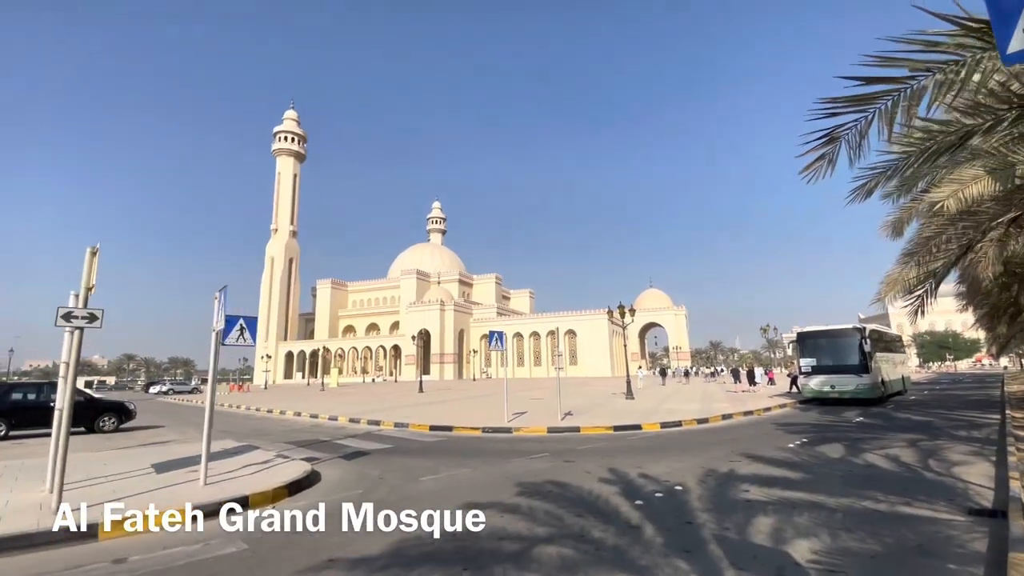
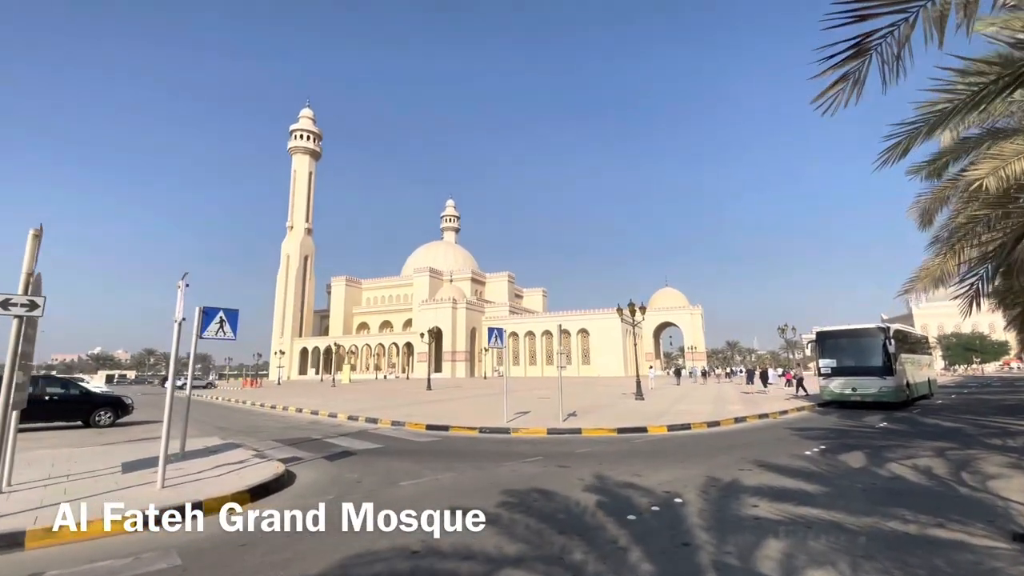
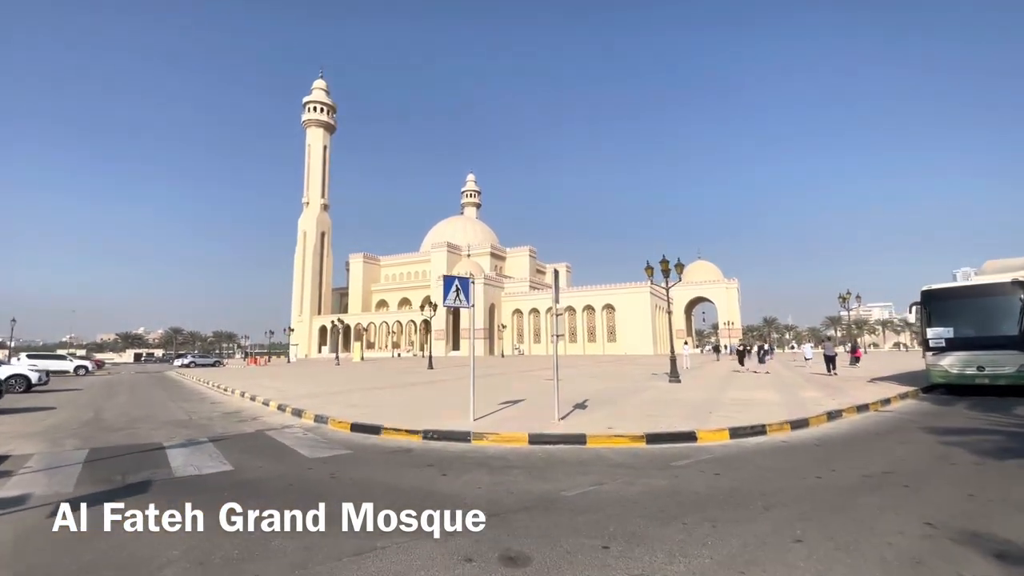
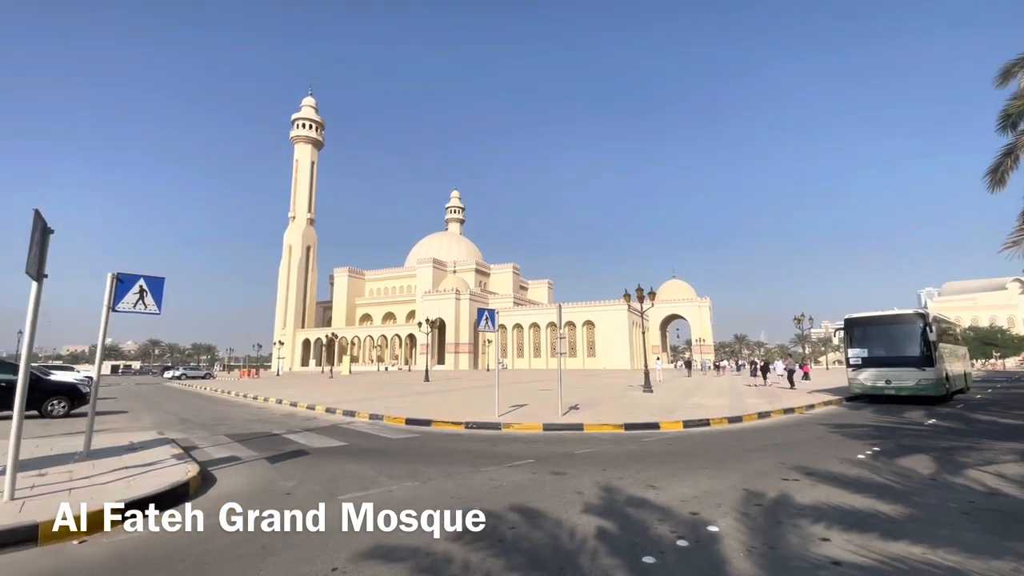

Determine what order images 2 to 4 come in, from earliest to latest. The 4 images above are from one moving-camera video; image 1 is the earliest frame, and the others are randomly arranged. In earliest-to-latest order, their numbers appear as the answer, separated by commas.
2, 4, 3
